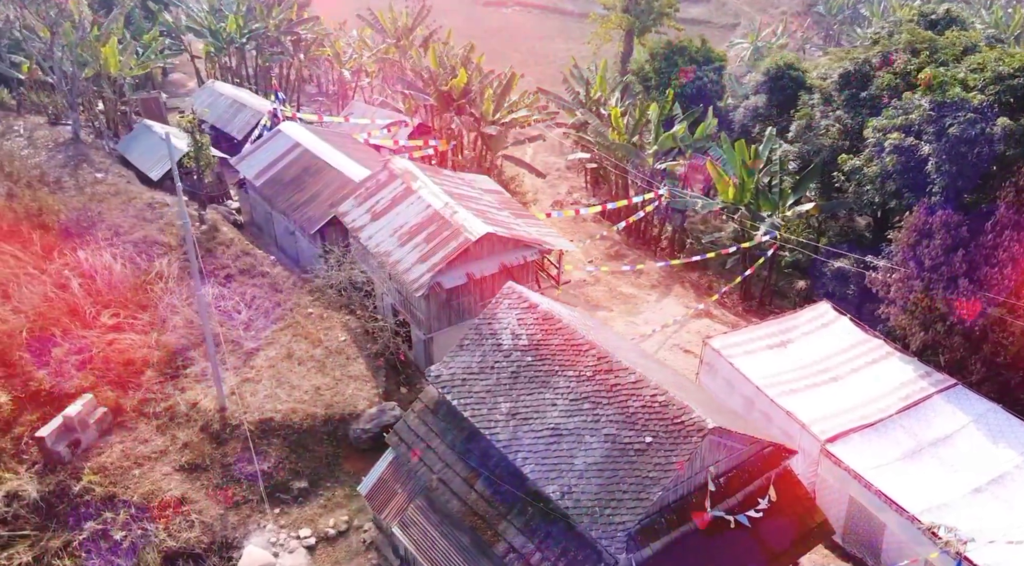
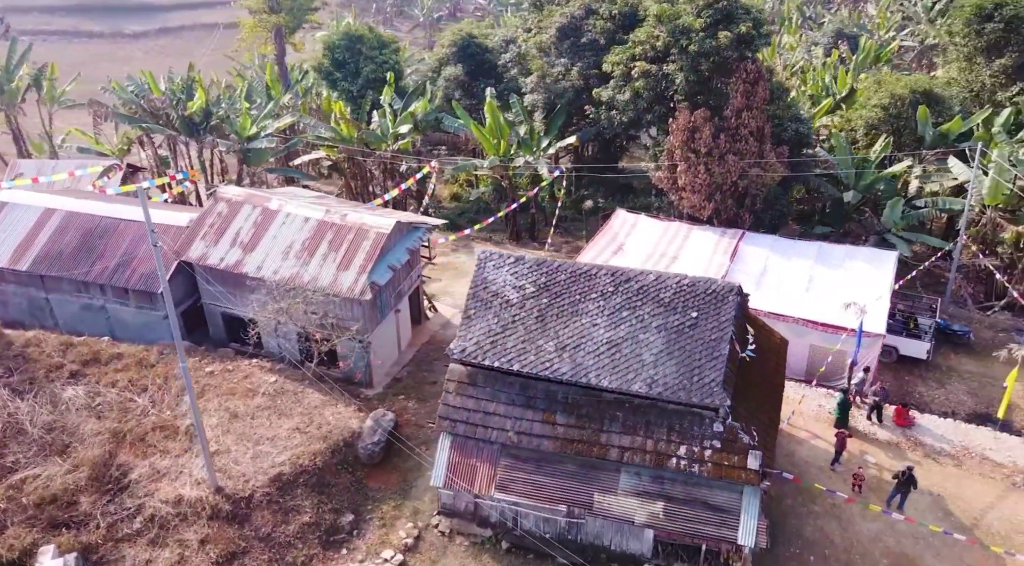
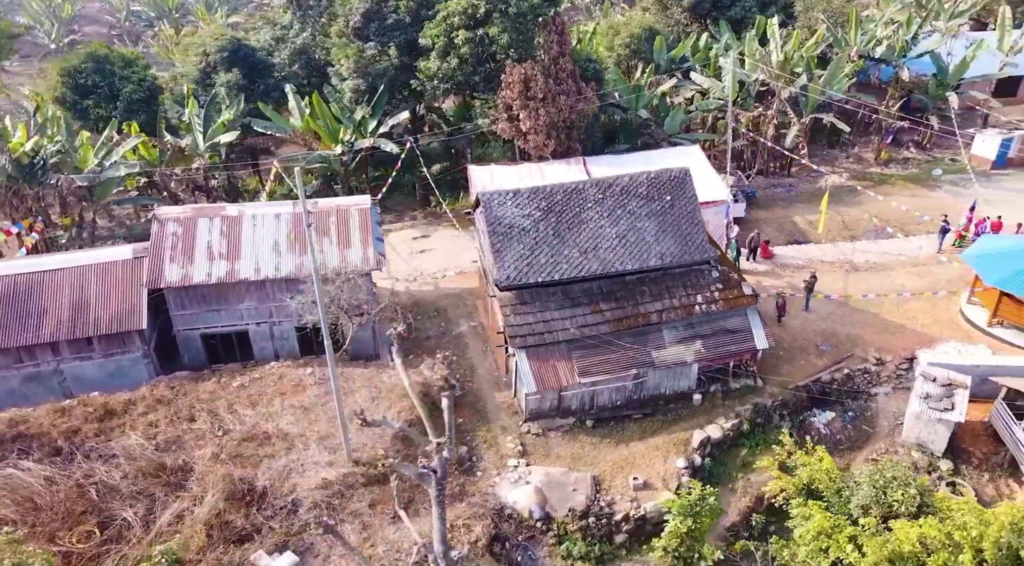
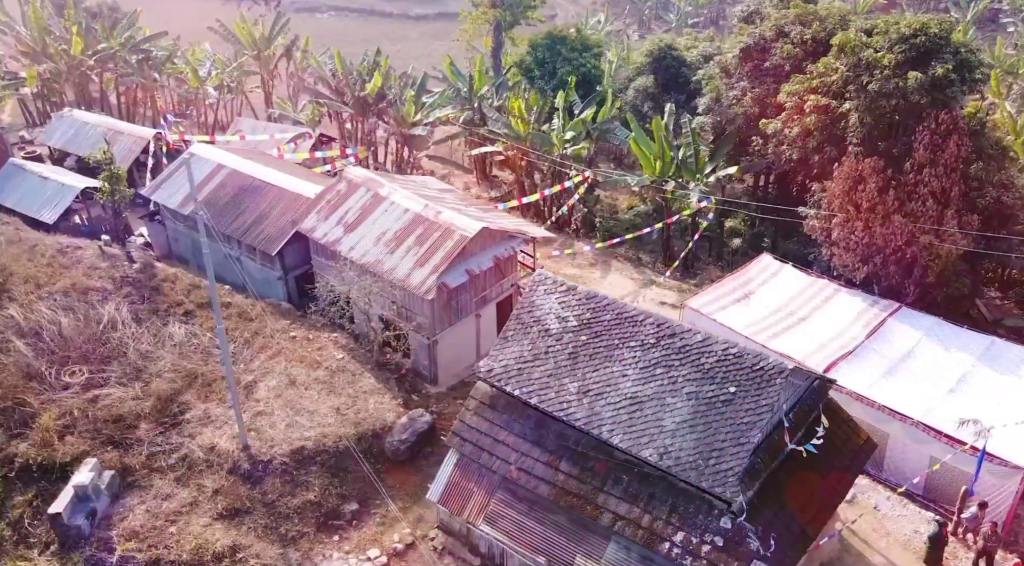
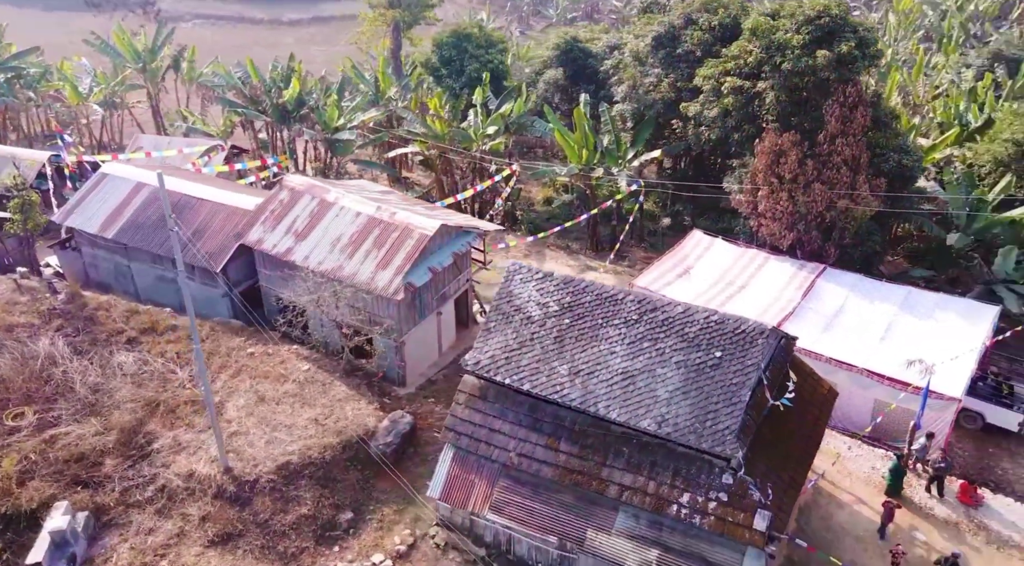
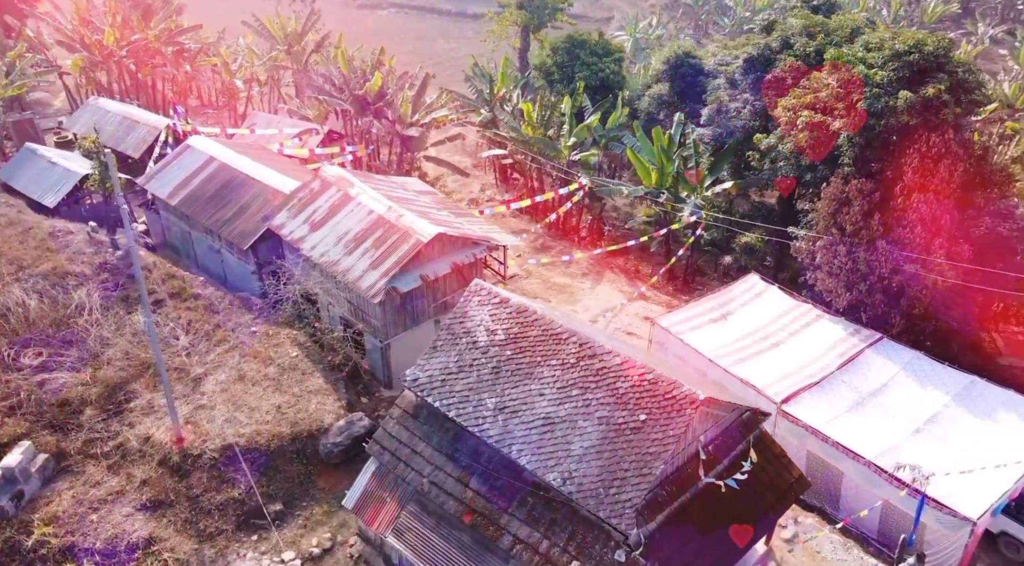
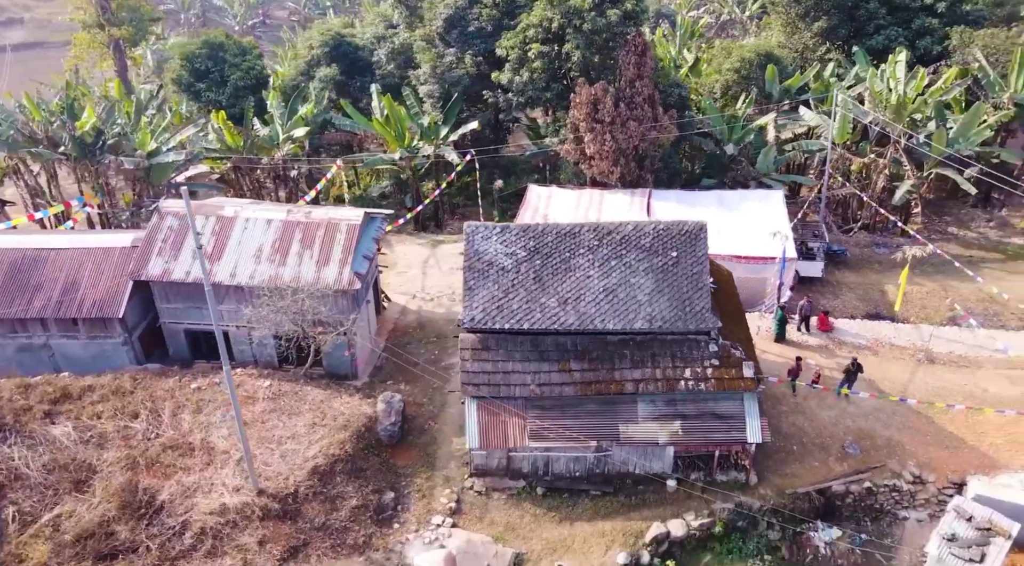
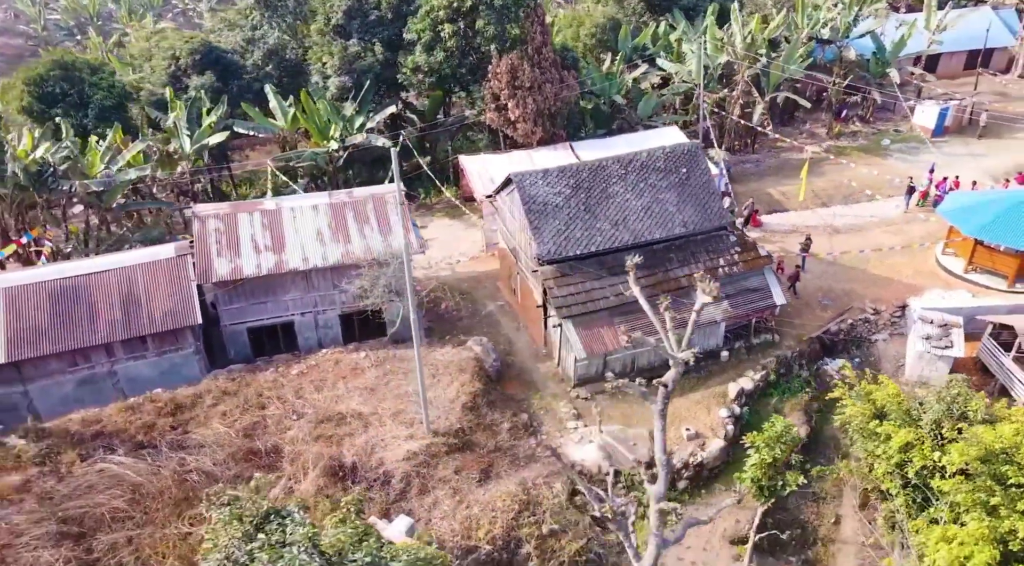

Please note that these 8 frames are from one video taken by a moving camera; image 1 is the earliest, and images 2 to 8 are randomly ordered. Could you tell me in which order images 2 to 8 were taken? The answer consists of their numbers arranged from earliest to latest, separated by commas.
6, 4, 5, 2, 7, 3, 8
